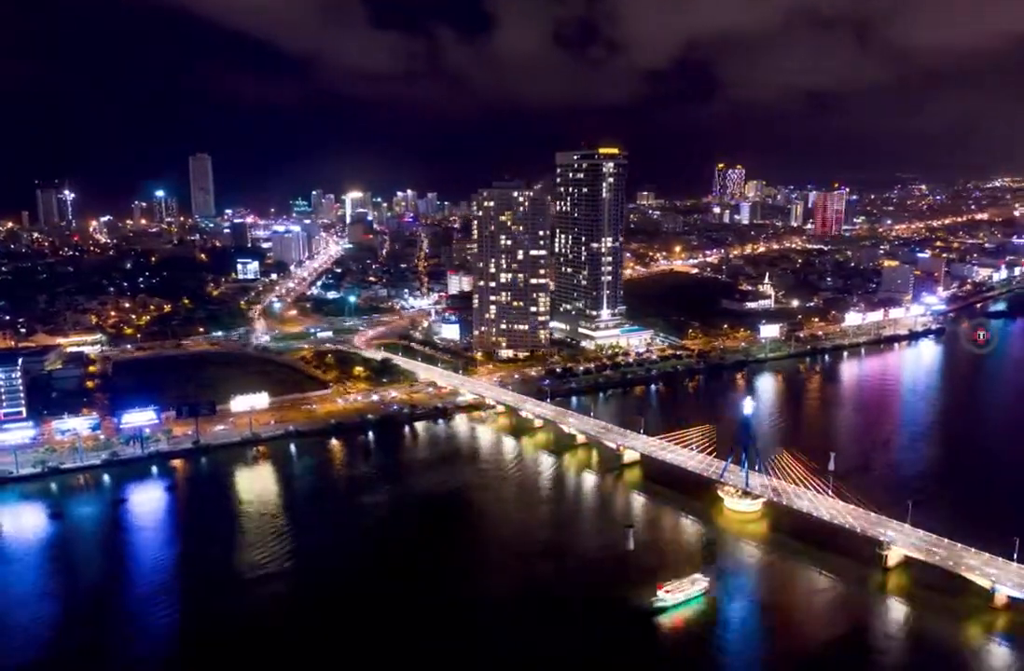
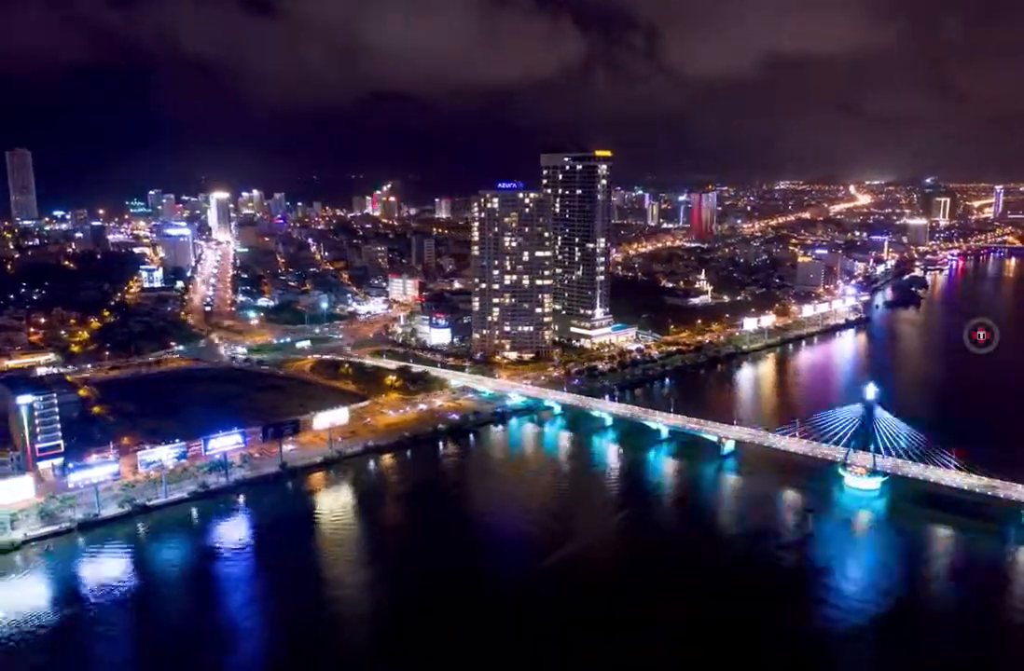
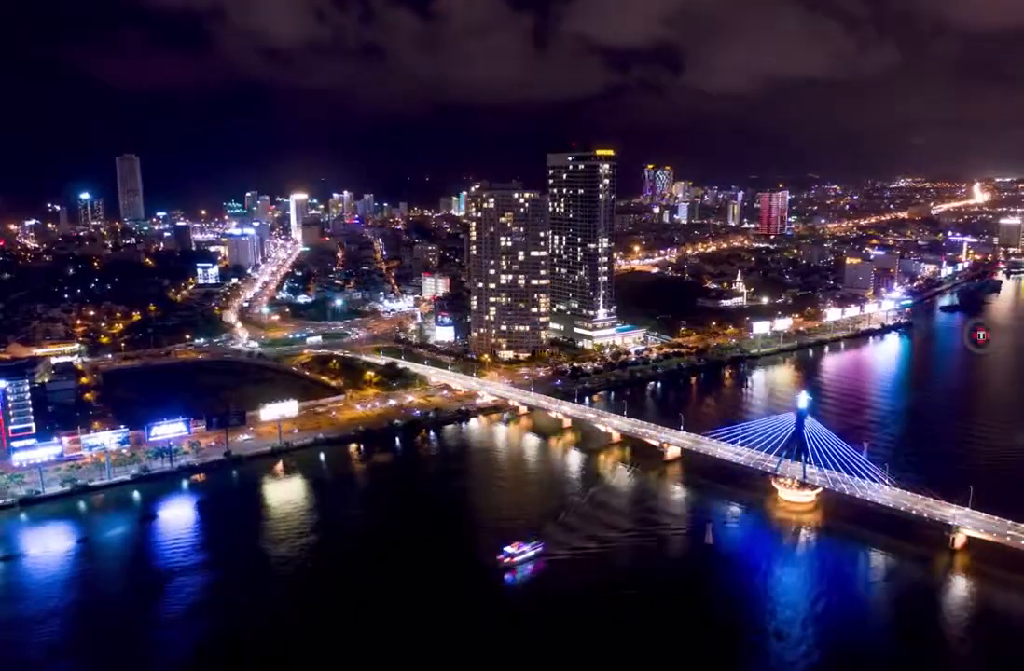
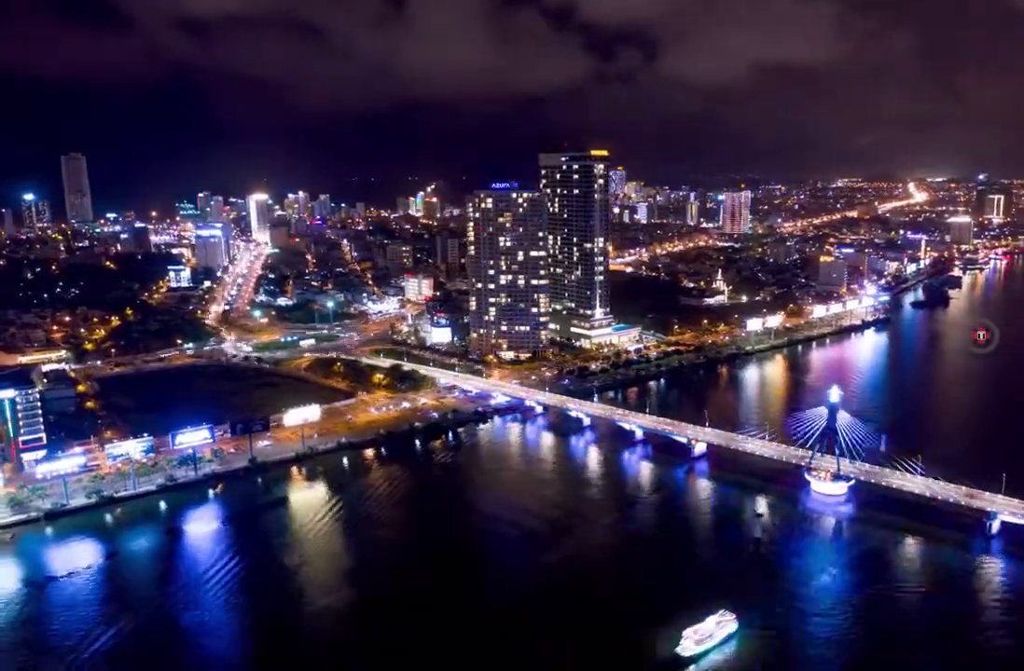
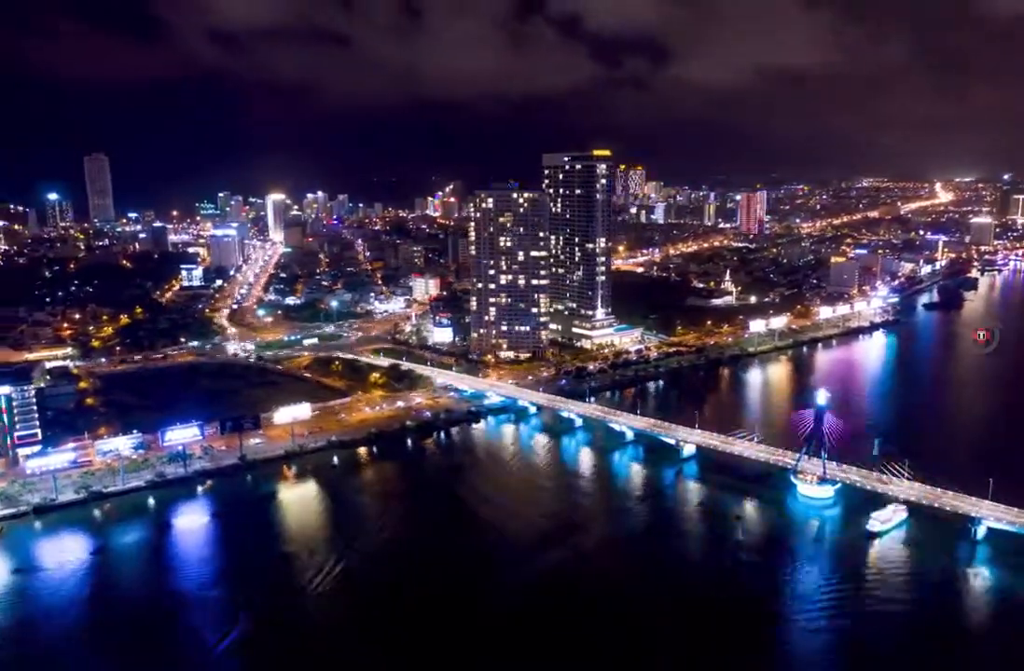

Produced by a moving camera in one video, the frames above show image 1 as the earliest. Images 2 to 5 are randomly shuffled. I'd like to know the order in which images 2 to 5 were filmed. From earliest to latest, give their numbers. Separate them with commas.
3, 4, 2, 5
